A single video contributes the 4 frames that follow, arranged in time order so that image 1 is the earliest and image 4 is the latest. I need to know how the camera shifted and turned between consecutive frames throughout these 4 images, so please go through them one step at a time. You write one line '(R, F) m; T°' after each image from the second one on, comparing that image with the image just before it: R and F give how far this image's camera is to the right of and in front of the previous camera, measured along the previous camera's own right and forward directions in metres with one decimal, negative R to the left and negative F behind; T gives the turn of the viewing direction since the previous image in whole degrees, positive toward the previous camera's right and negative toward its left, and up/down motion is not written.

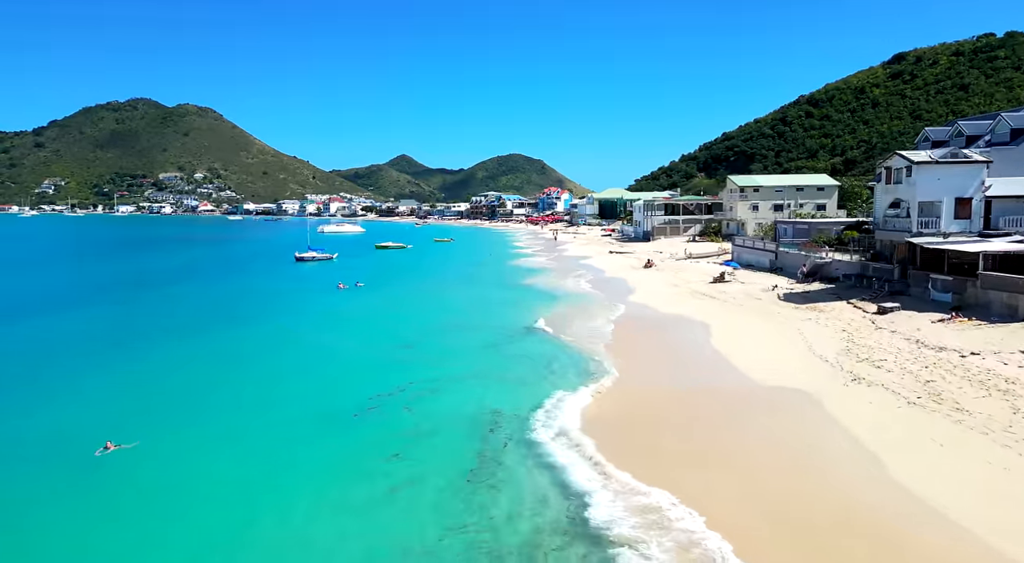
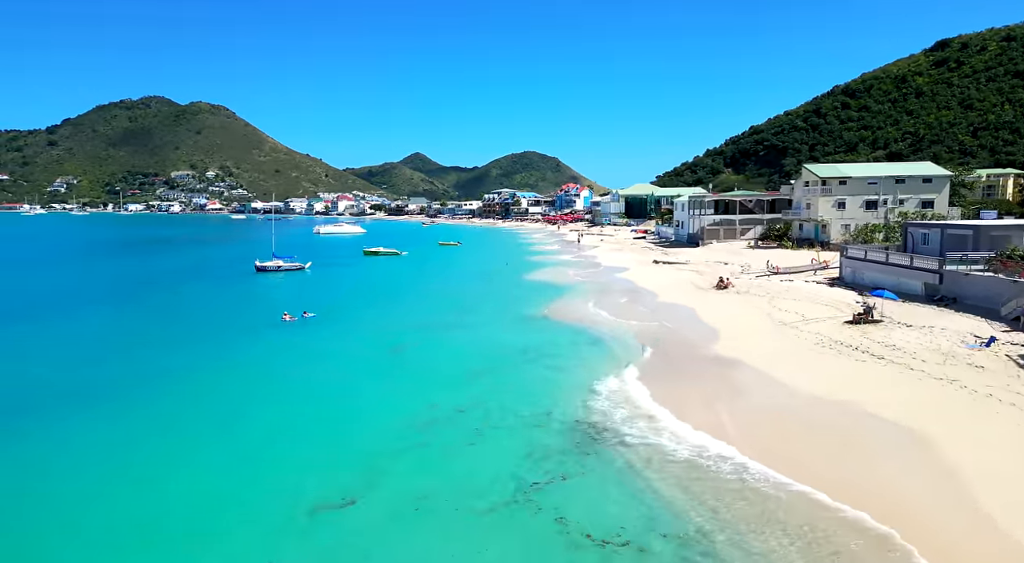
(-0.2, +13.1) m; -1°
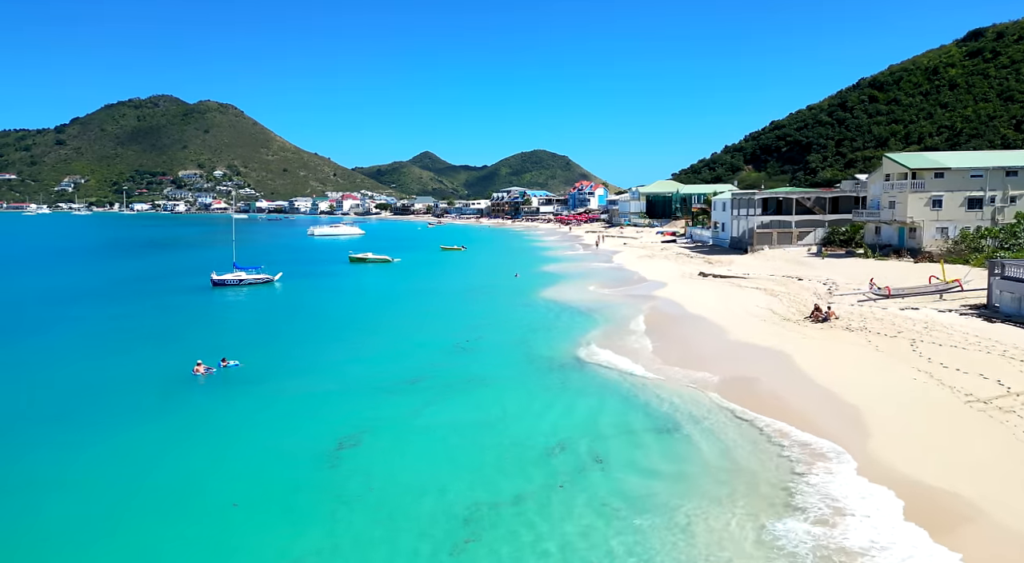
(-0.2, +9.4) m; -1°
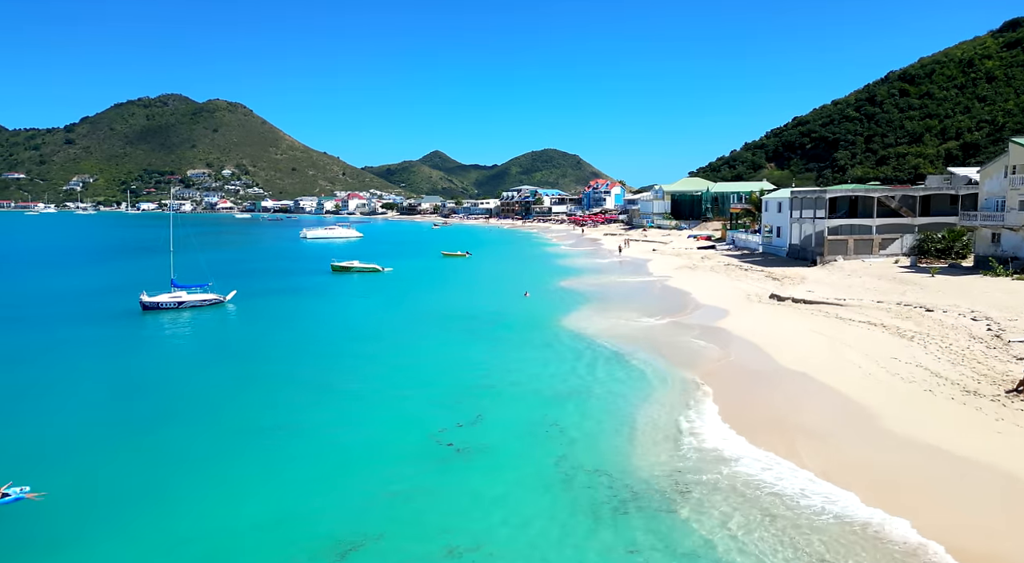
(-0.2, +9.2) m; -1°
